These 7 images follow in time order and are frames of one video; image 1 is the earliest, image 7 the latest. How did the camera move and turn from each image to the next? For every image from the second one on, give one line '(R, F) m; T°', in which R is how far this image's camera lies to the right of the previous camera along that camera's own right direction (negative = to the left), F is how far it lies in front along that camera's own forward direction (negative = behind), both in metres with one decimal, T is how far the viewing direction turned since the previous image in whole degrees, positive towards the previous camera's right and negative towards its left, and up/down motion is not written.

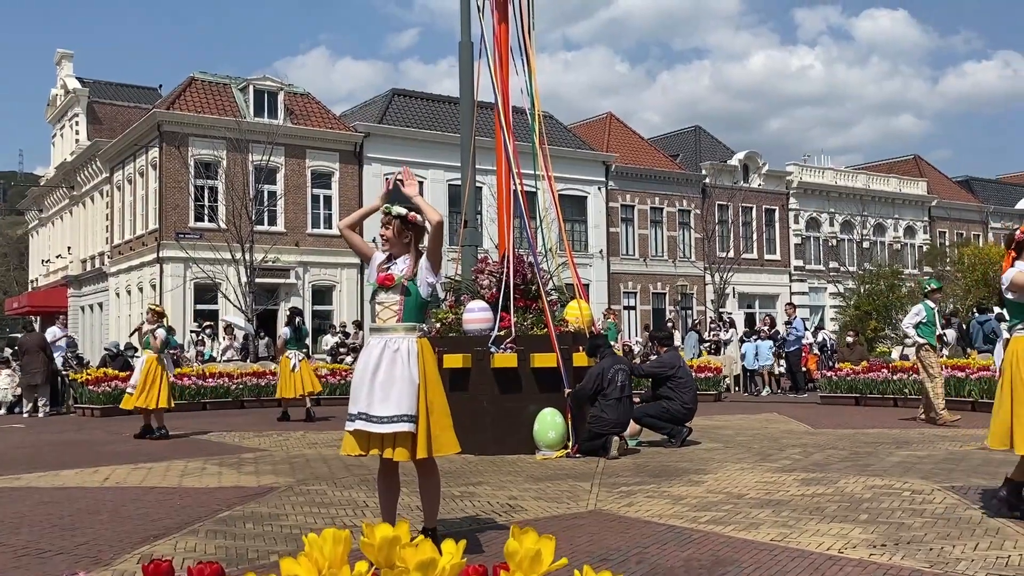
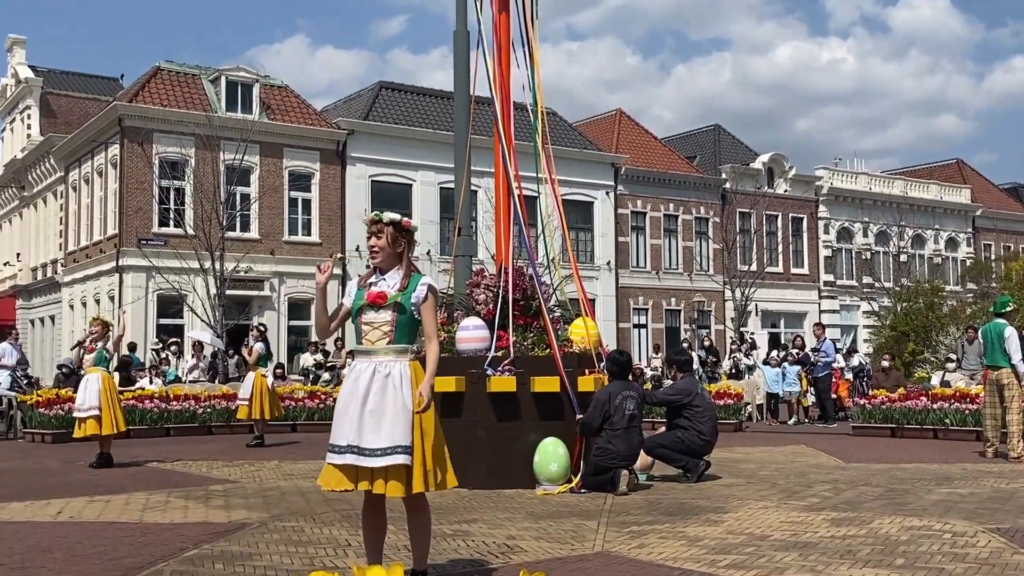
(0.0, +1.7) m; 0°
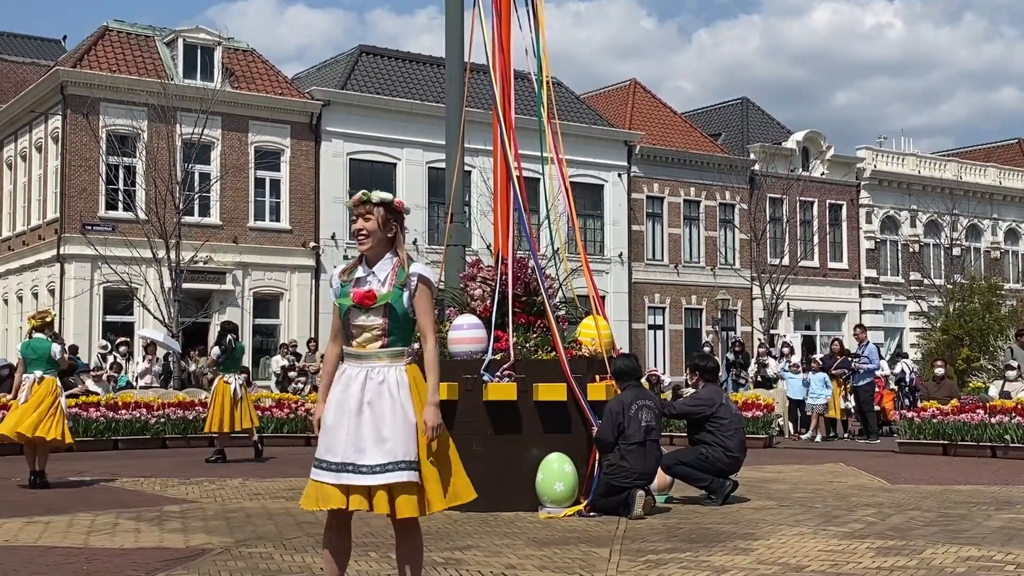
(-0.1, +2.0) m; 0°
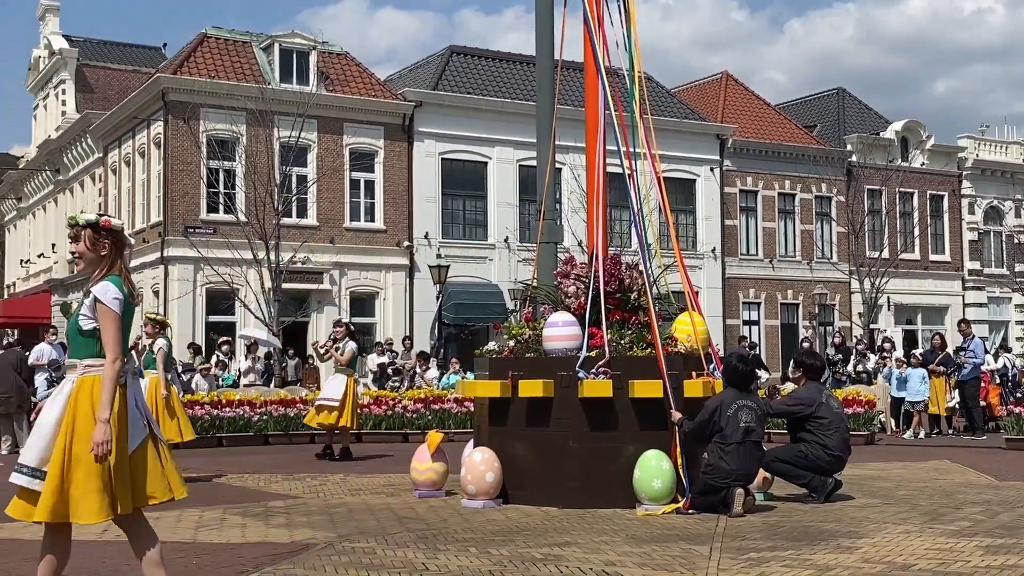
(-0.1, 0.0) m; -4°
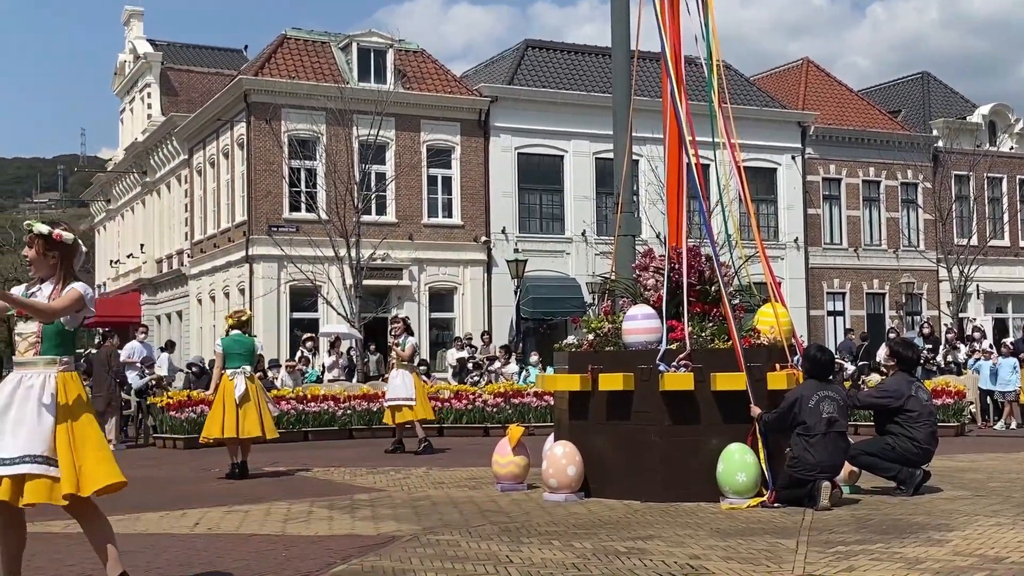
(0.0, 0.0) m; -4°
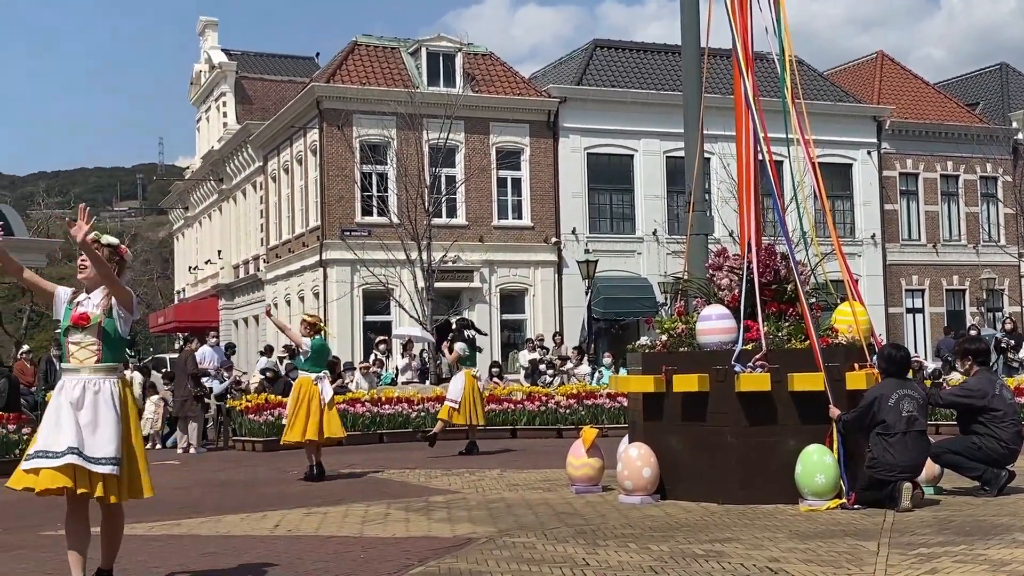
(0.0, 0.0) m; -3°
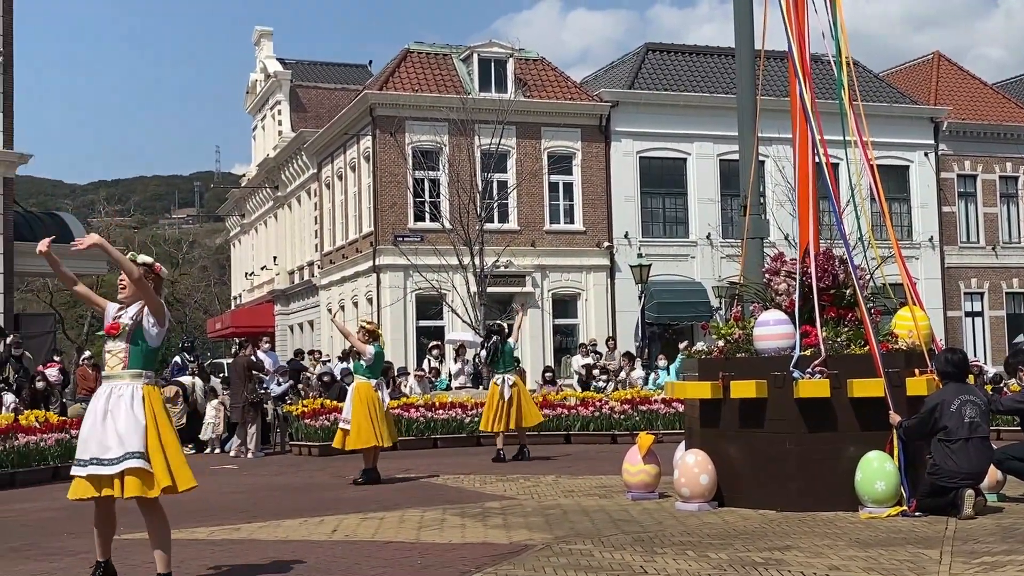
(-0.1, 0.0) m; -2°
